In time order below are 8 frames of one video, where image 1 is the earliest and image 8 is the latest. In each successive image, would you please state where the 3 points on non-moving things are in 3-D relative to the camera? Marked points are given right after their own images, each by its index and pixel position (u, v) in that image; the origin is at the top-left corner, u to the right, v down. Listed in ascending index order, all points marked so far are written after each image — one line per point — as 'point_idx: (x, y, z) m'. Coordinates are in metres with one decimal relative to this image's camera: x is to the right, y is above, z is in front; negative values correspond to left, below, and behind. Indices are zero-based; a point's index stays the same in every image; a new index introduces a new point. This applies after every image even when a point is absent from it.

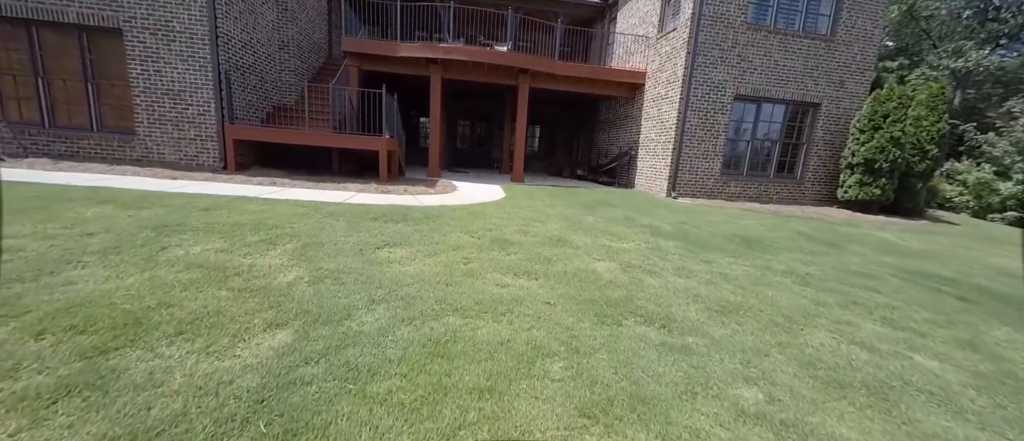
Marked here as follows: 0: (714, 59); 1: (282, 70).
0: (+4.4, +3.5, +7.6) m
1: (-5.2, +3.5, +8.0) m
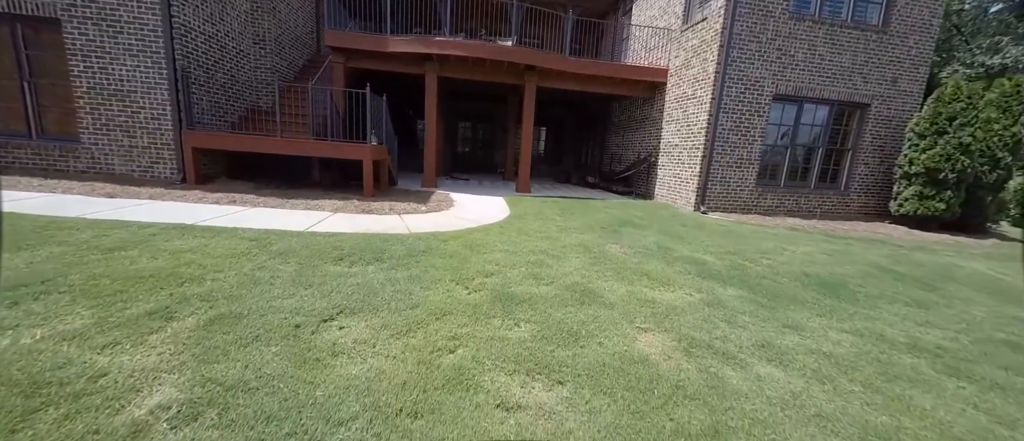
0: (+4.5, +3.1, +6.5) m
1: (-5.1, +3.1, +7.1) m
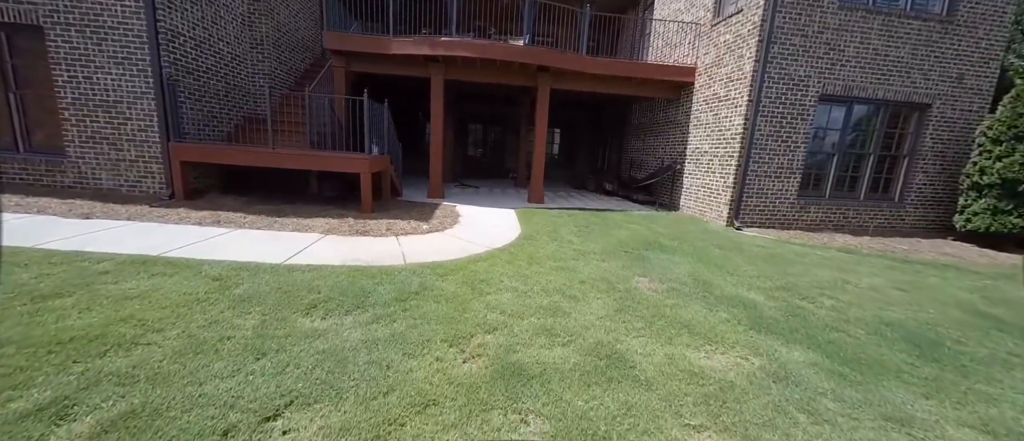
0: (+4.7, +2.9, +5.8) m
1: (-4.9, +2.8, +6.7) m
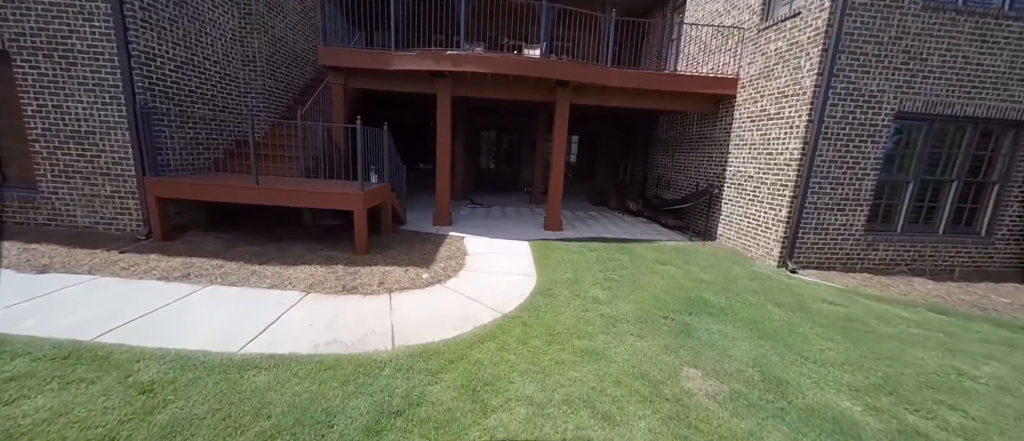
0: (+4.9, +2.2, +4.8) m
1: (-4.6, +2.2, +6.1) m
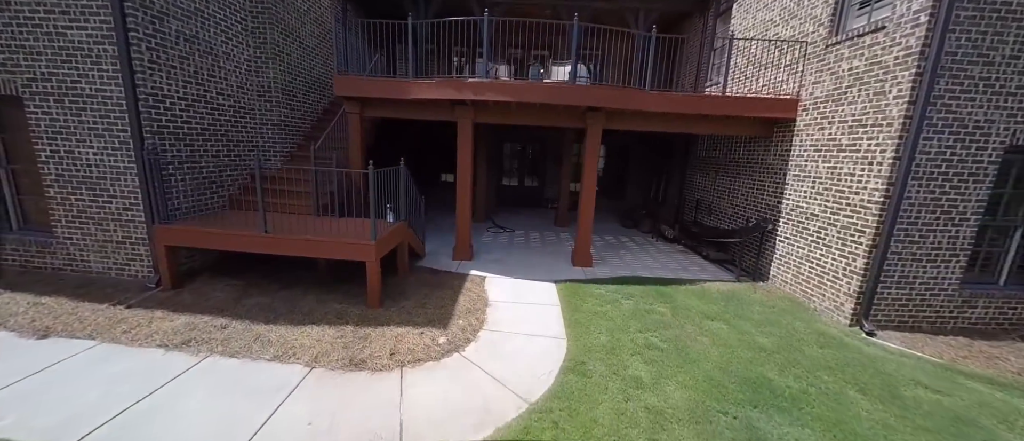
0: (+5.2, +1.6, +4.0) m
1: (-4.2, +1.6, +5.9) m
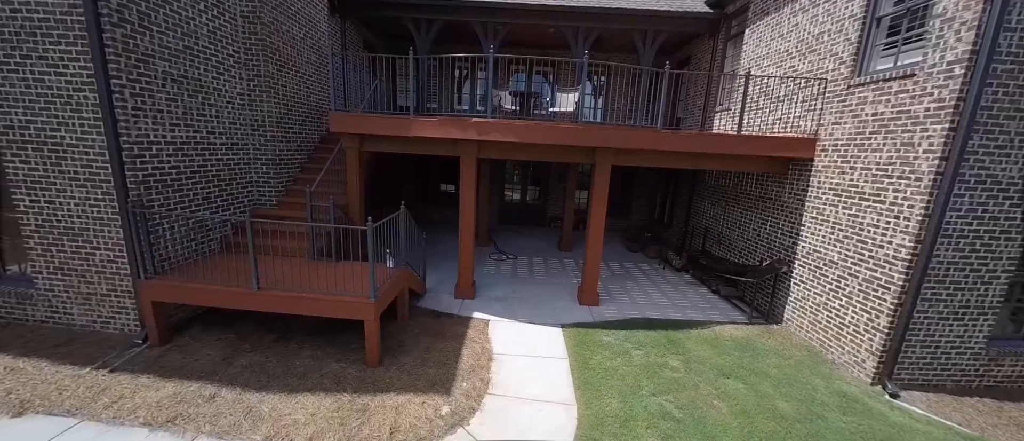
0: (+5.3, +0.9, +3.7) m
1: (-4.1, +1.0, +5.6) m
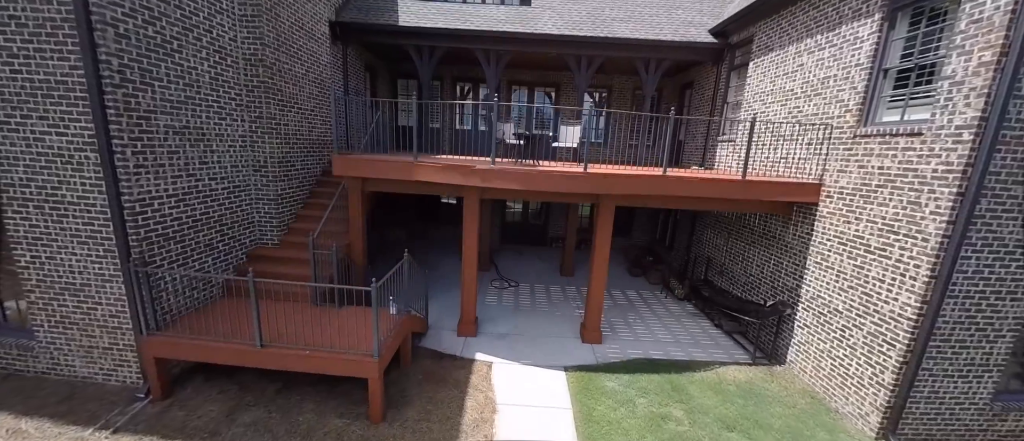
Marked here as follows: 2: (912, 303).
0: (+5.4, +0.2, +3.7) m
1: (-4.1, +0.4, +5.6) m
2: (+4.6, -0.9, +4.1) m
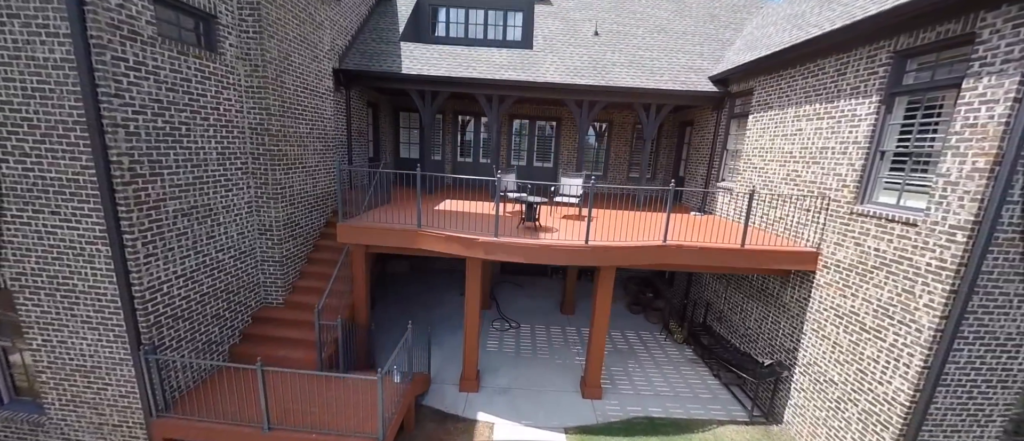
0: (+5.4, -0.8, +3.8) m
1: (-4.0, -0.7, +5.7) m
2: (+4.7, -2.0, +4.1) m
